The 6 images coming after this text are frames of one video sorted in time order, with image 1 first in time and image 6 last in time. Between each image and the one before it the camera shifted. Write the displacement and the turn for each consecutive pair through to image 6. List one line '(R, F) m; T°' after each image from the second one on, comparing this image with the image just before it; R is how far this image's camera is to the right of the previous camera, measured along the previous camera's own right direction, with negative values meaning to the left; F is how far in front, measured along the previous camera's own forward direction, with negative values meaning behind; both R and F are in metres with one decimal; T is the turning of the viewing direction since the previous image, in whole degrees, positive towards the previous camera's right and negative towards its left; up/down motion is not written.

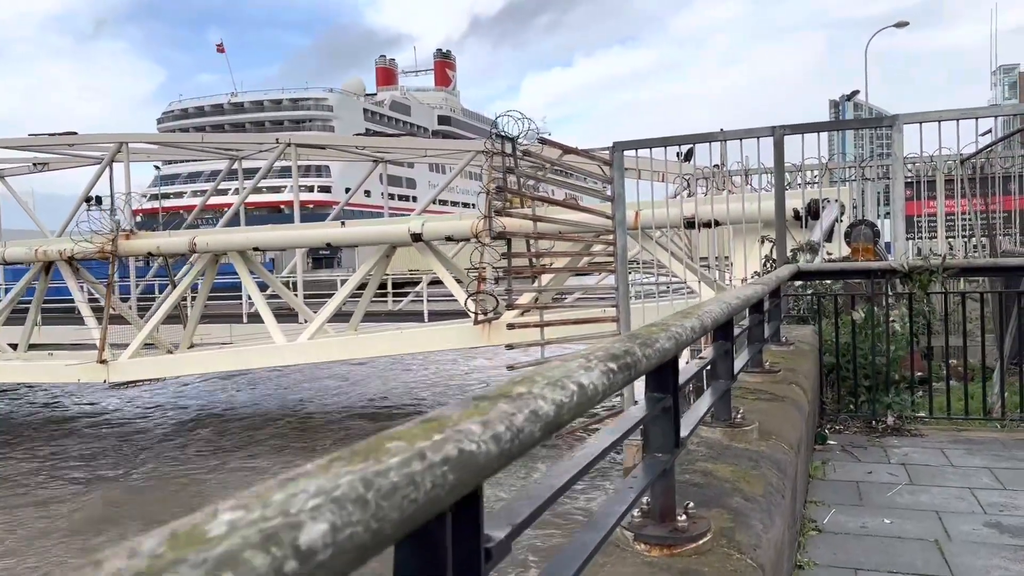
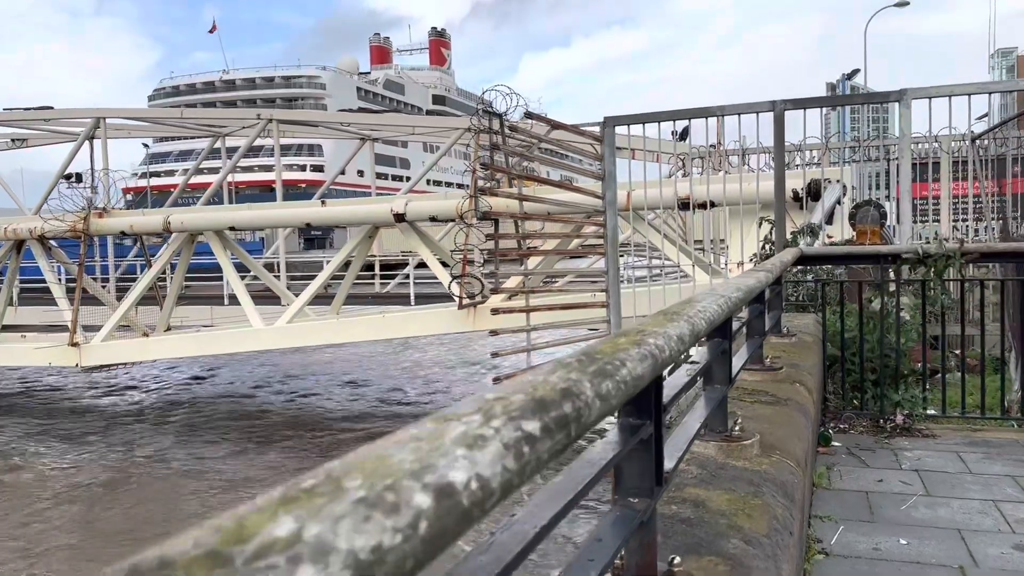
(+0.1, +0.4) m; 0°
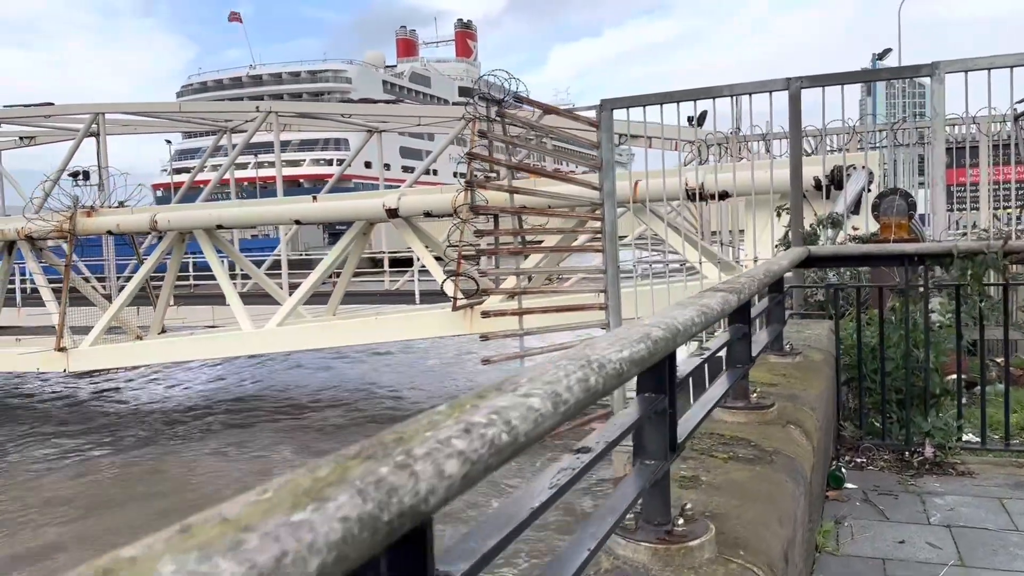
(+0.4, +0.7) m; -2°
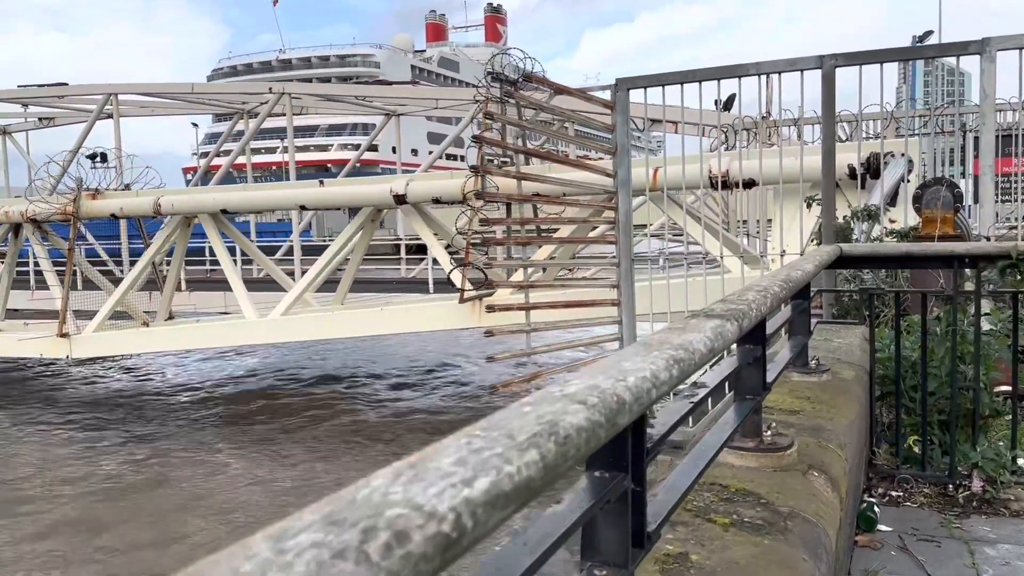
(+0.2, +0.5) m; -2°
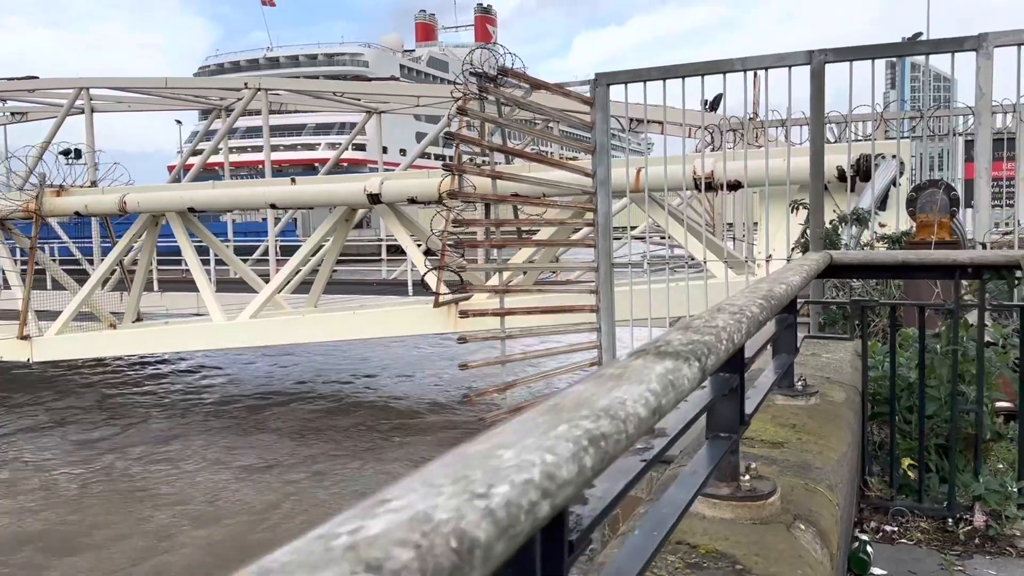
(+0.1, +0.3) m; +1°
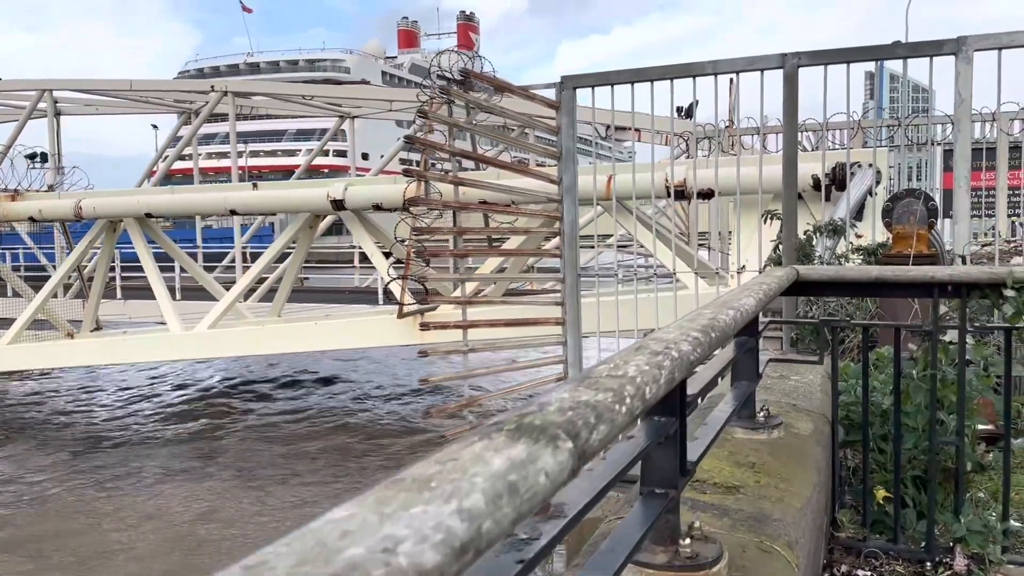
(+0.2, +0.3) m; +1°
